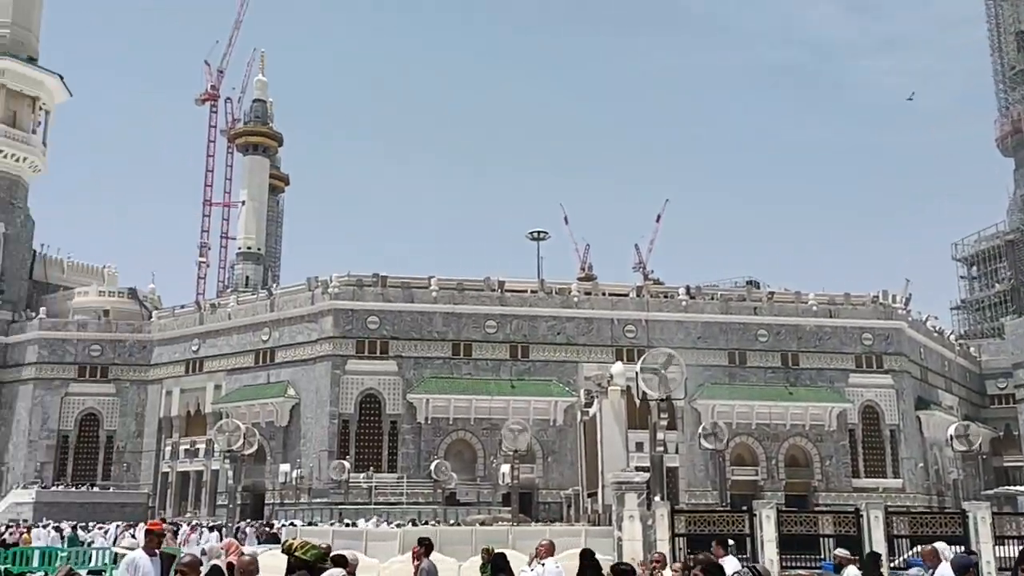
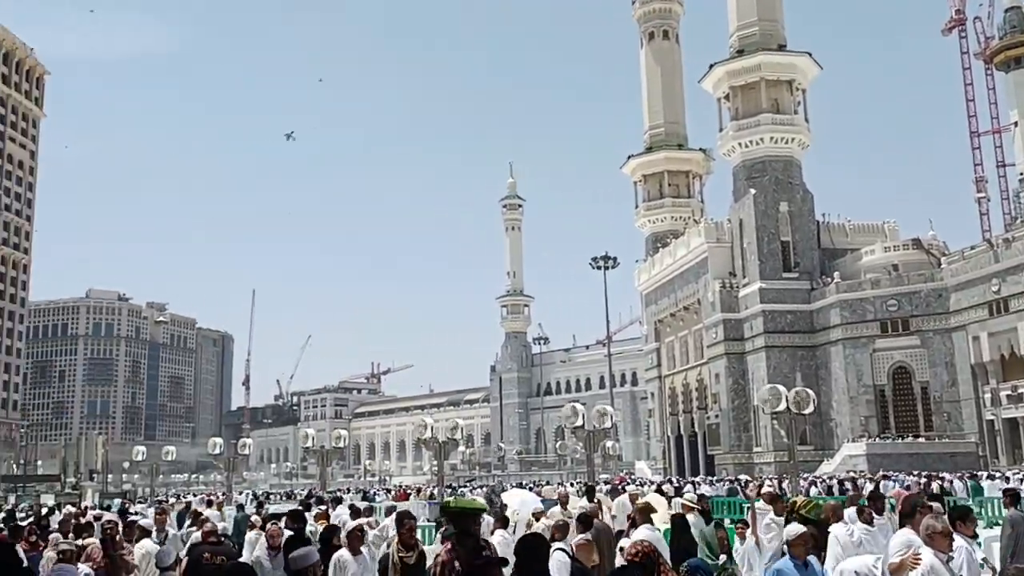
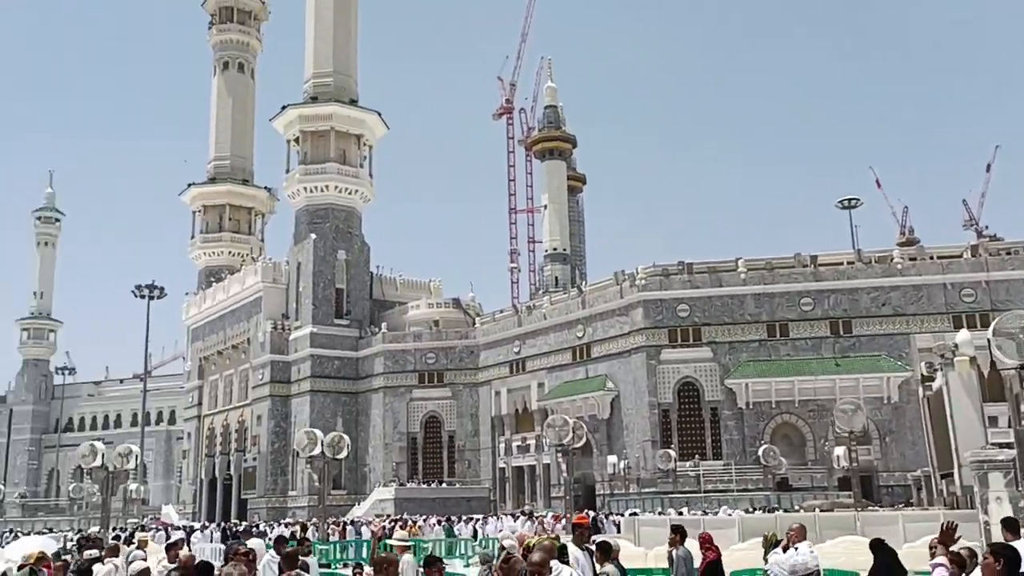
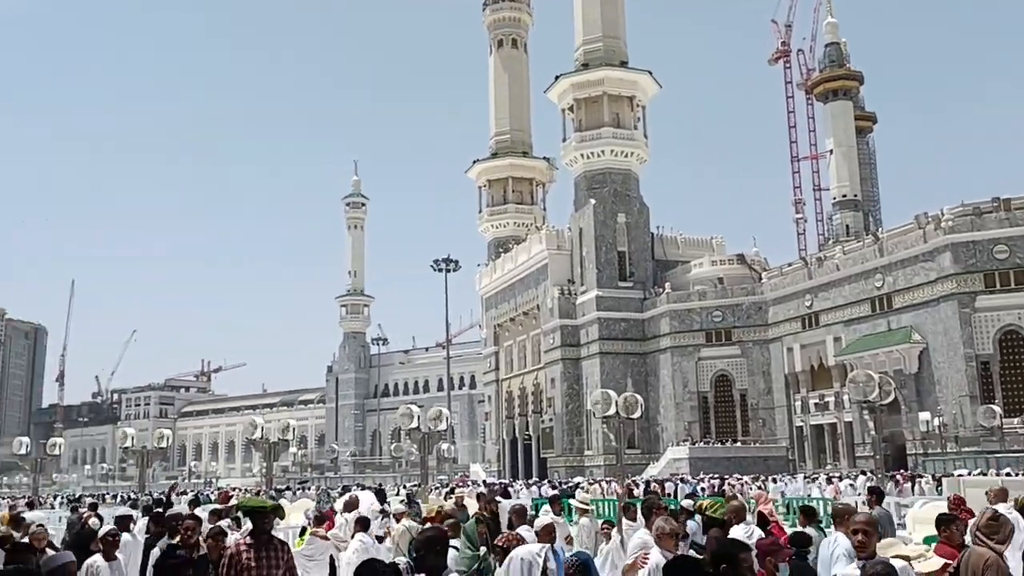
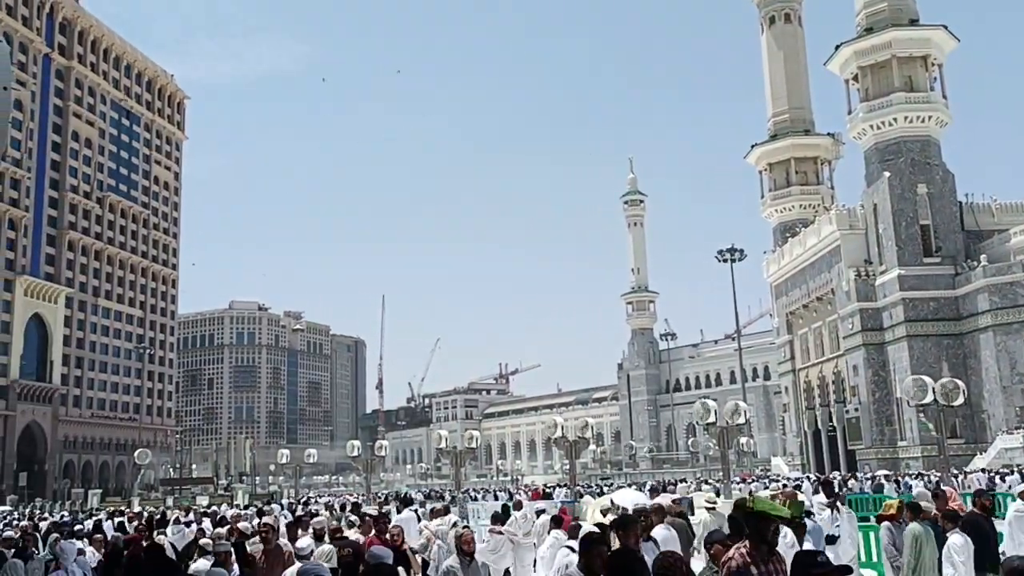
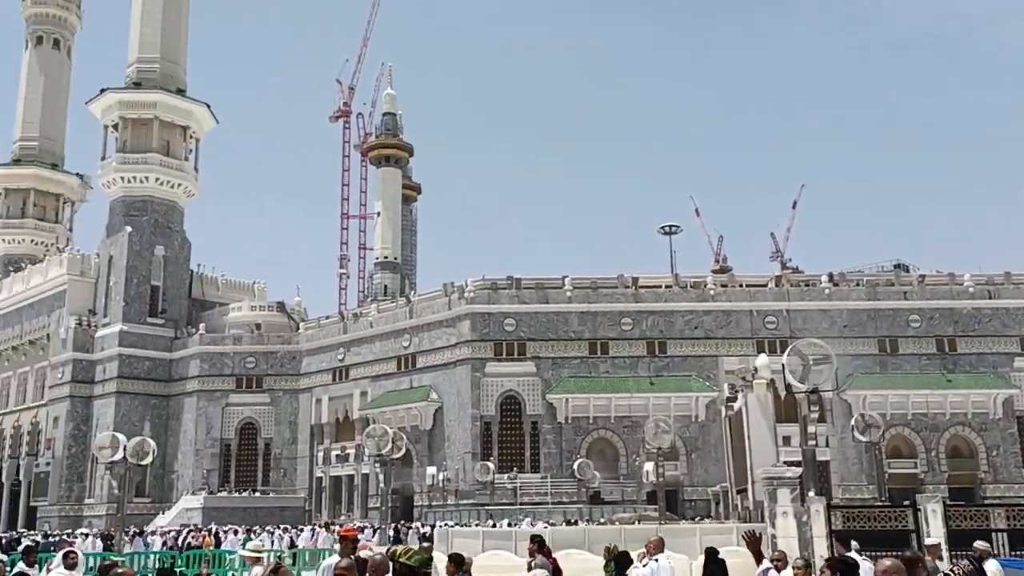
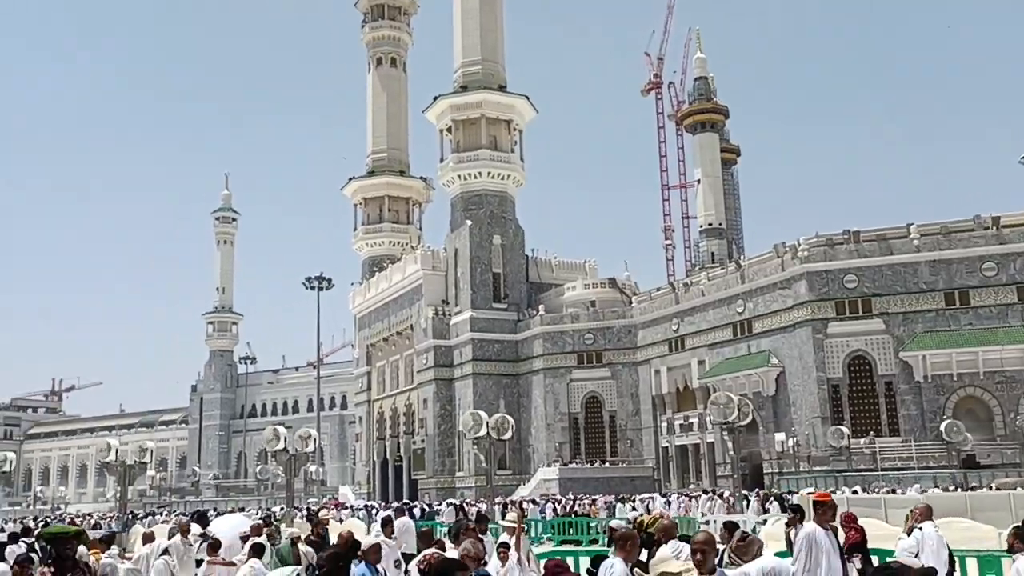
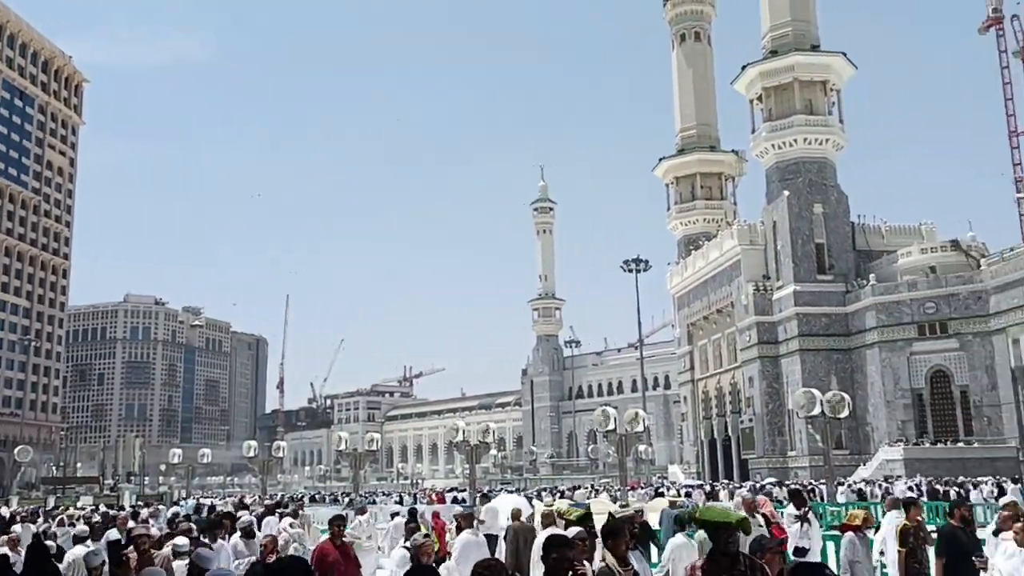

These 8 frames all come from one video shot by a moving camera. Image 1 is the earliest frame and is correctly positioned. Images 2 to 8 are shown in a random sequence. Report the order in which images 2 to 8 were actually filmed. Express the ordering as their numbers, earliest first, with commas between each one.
6, 3, 7, 4, 2, 5, 8
